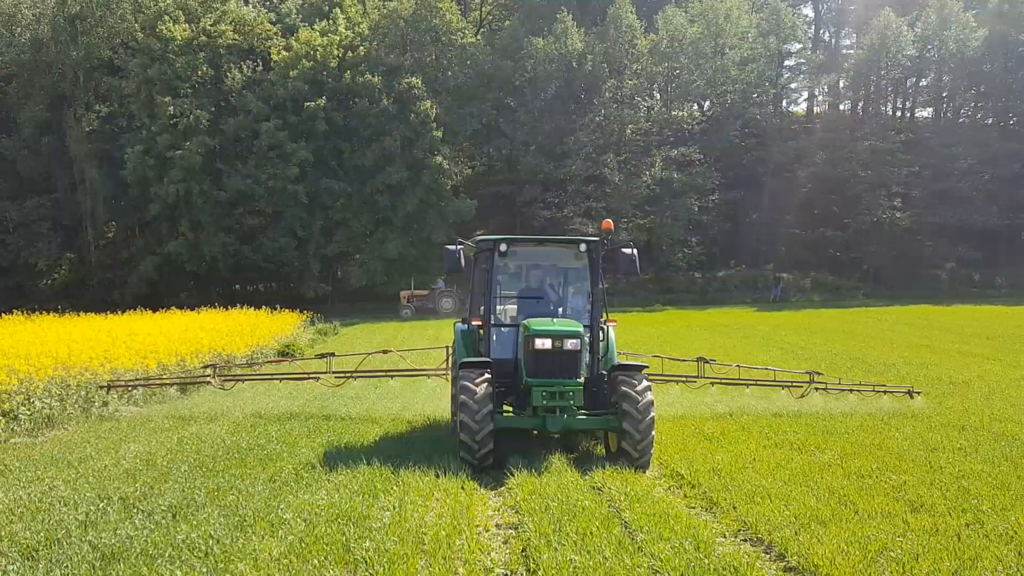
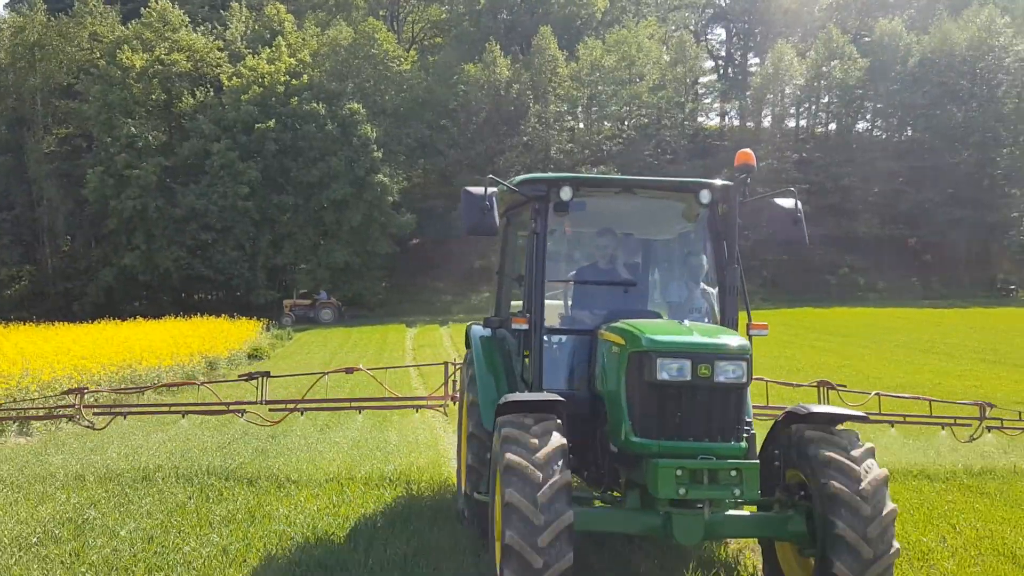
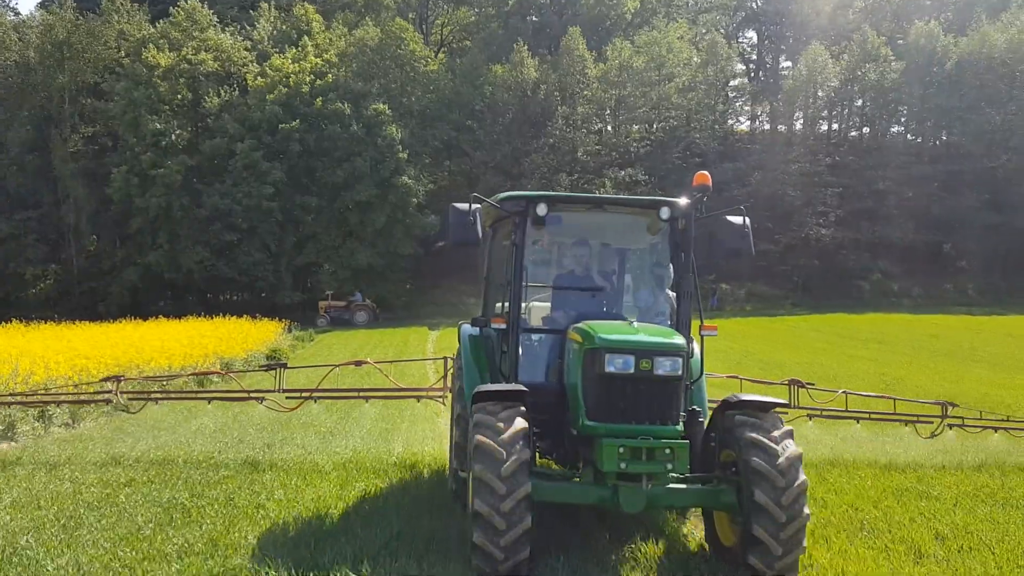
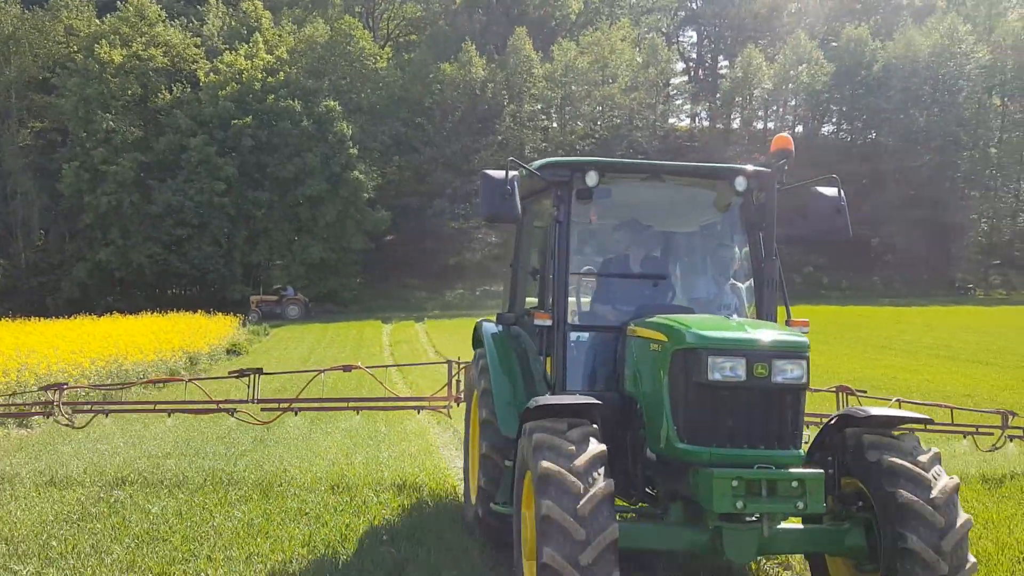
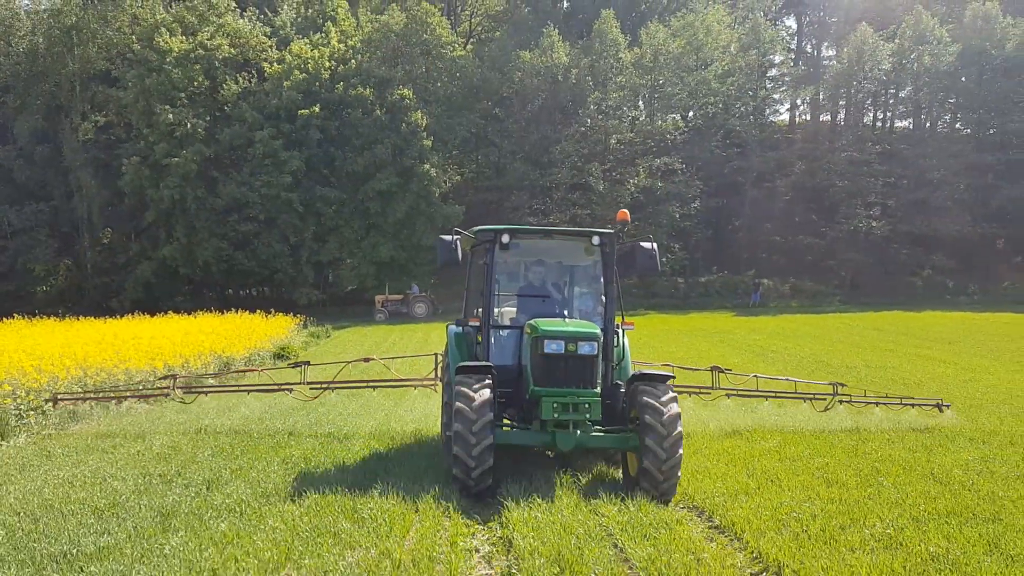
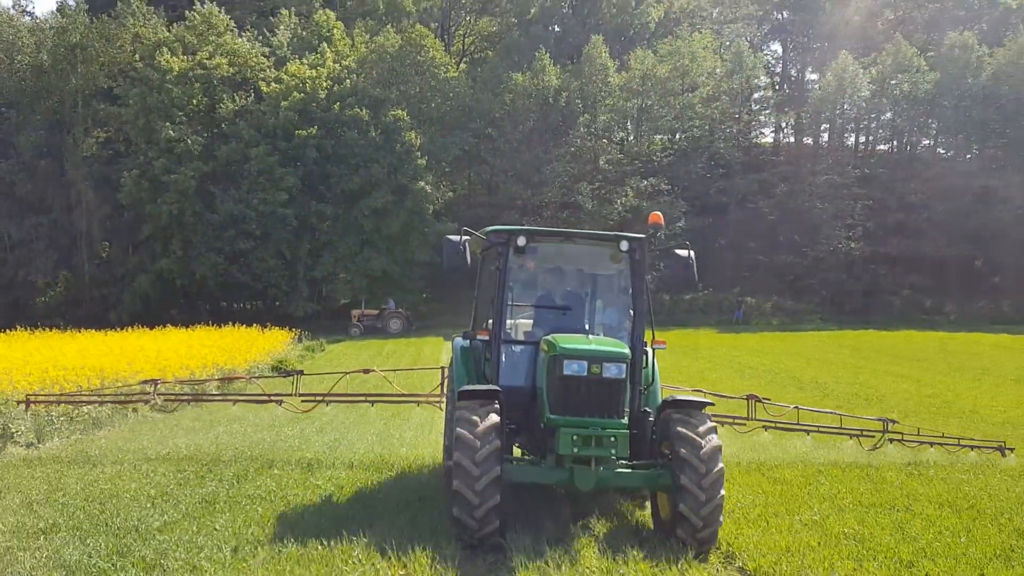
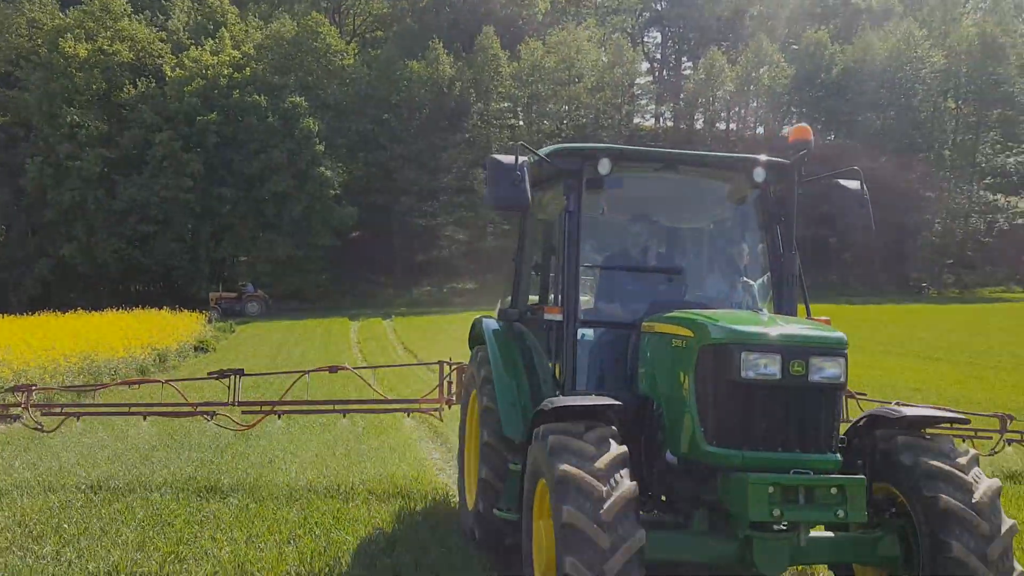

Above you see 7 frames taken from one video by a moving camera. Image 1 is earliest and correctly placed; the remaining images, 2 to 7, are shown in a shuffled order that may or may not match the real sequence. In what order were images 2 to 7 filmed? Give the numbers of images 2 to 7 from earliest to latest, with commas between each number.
5, 6, 3, 2, 4, 7
